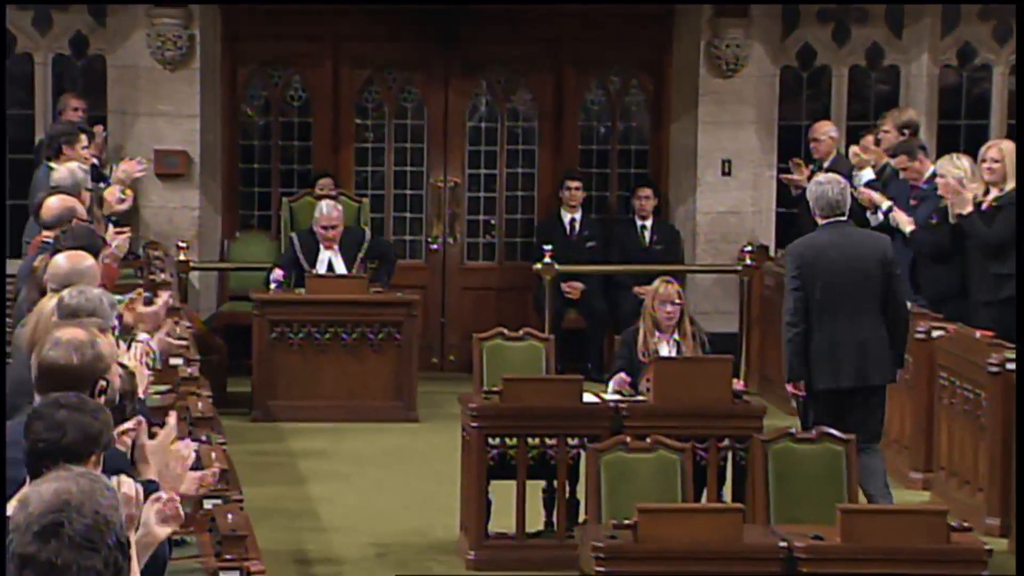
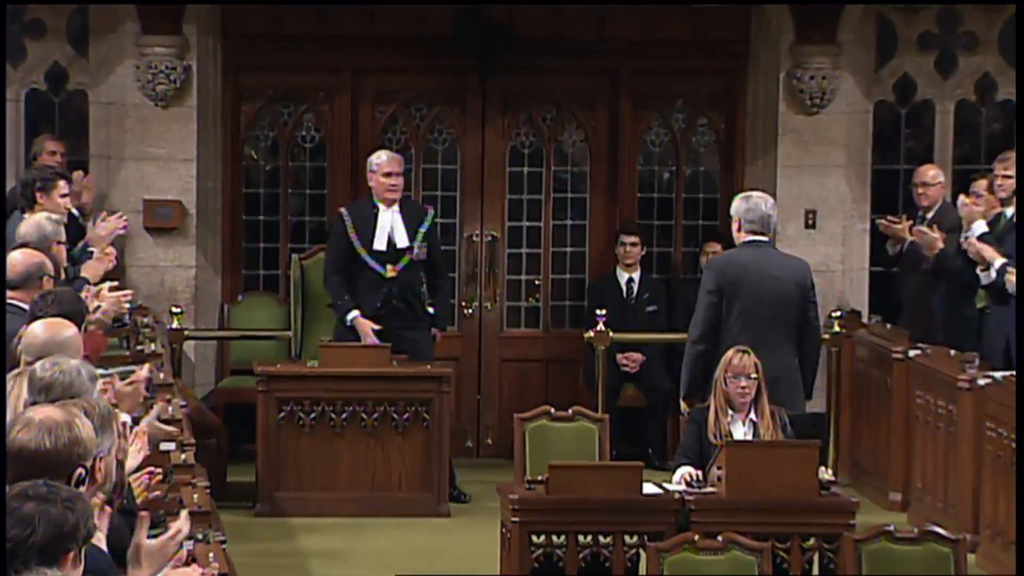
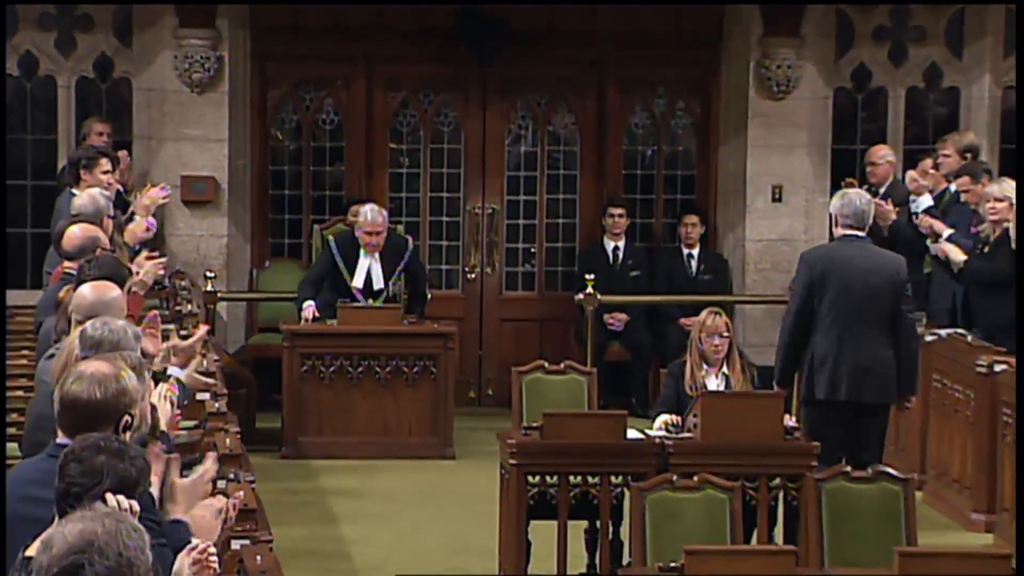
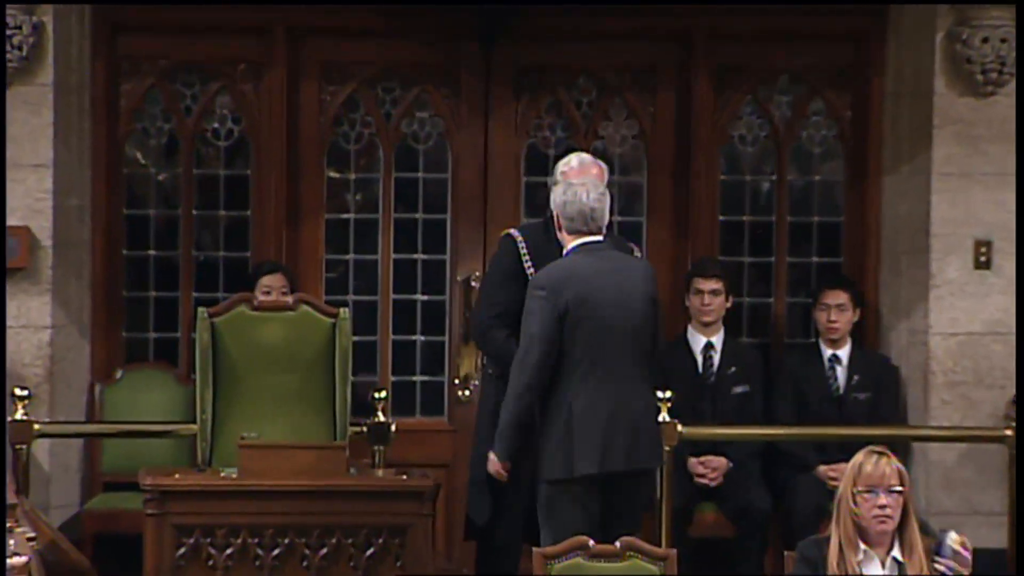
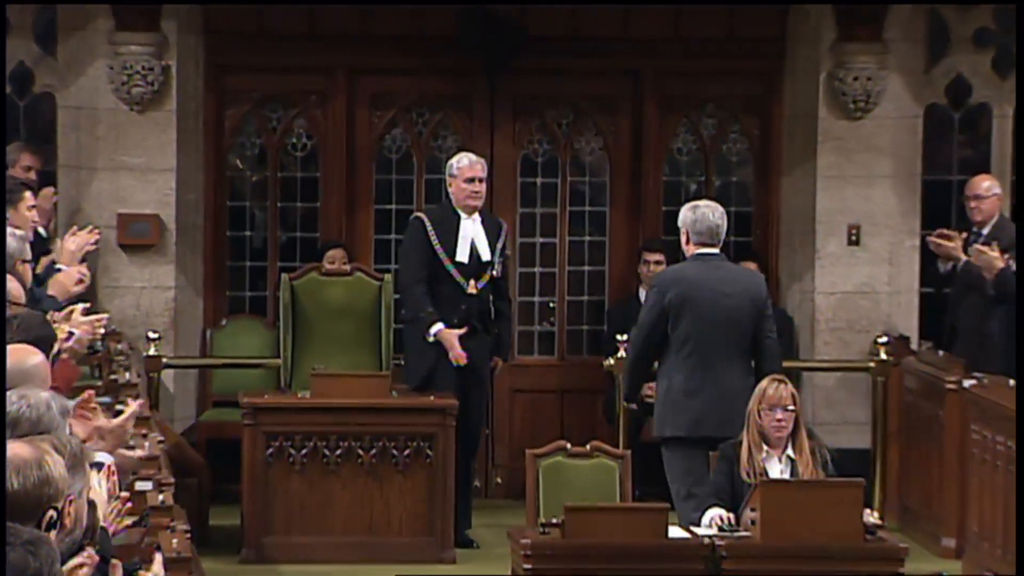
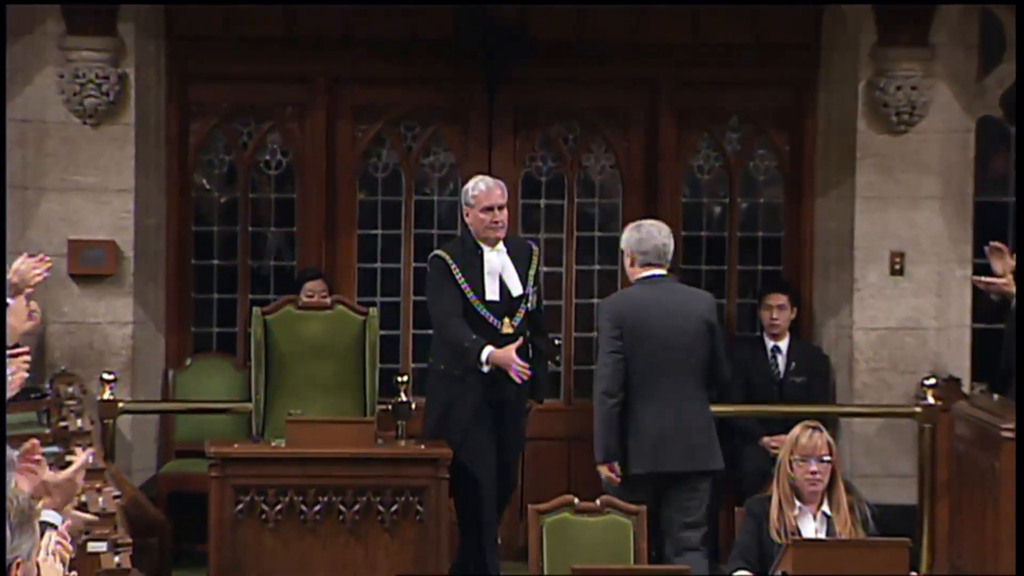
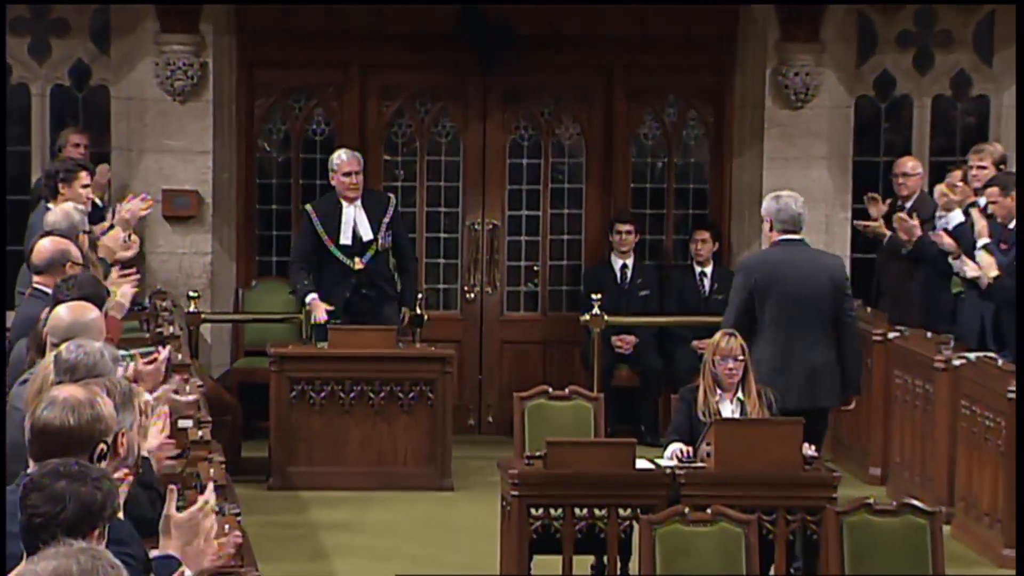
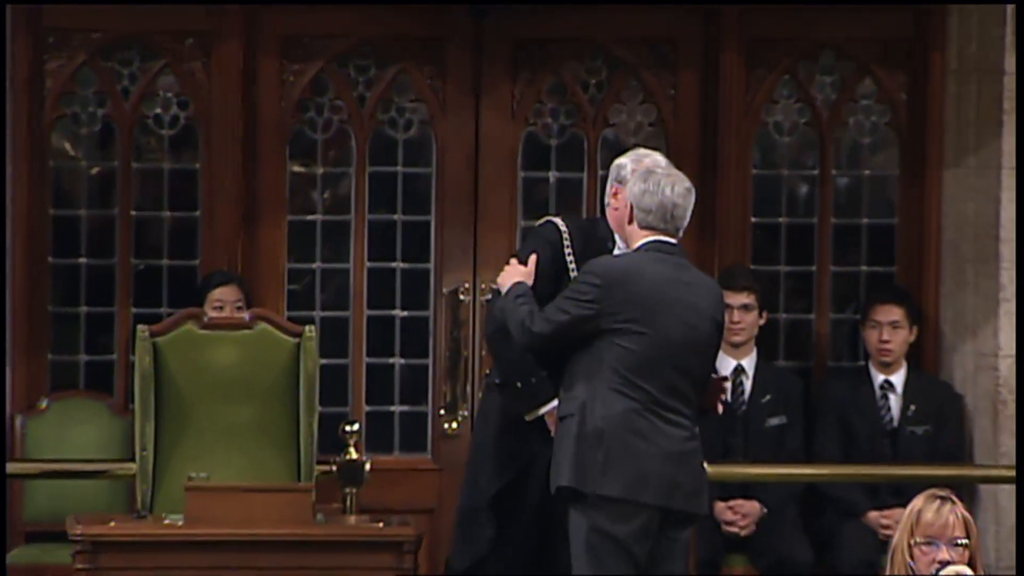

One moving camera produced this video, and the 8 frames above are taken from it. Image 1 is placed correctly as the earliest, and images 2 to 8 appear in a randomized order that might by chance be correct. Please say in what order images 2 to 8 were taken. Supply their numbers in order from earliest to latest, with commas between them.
3, 7, 2, 5, 6, 4, 8
